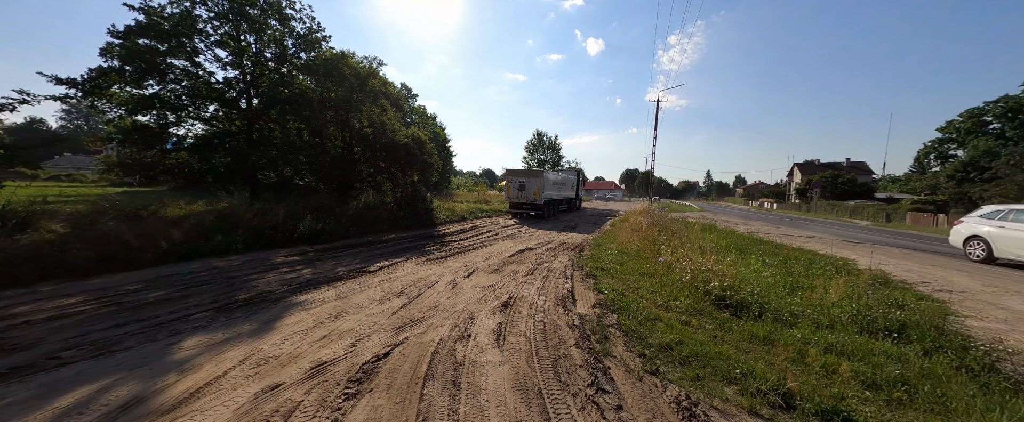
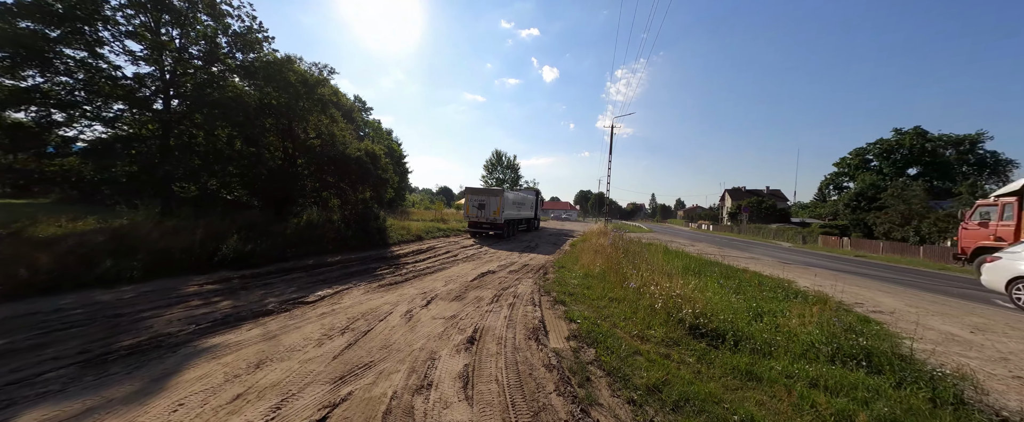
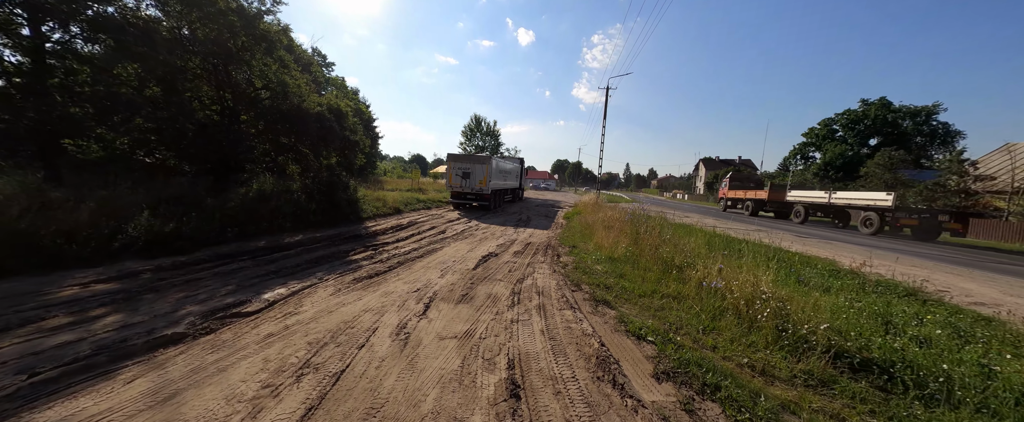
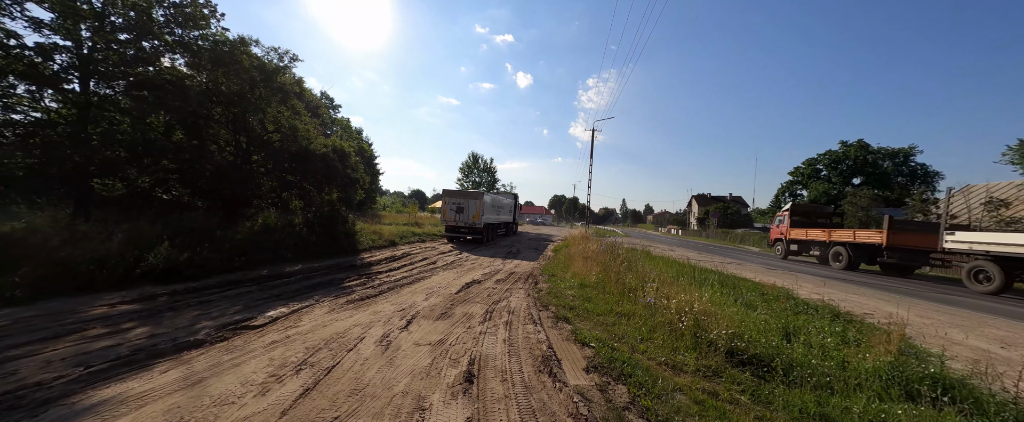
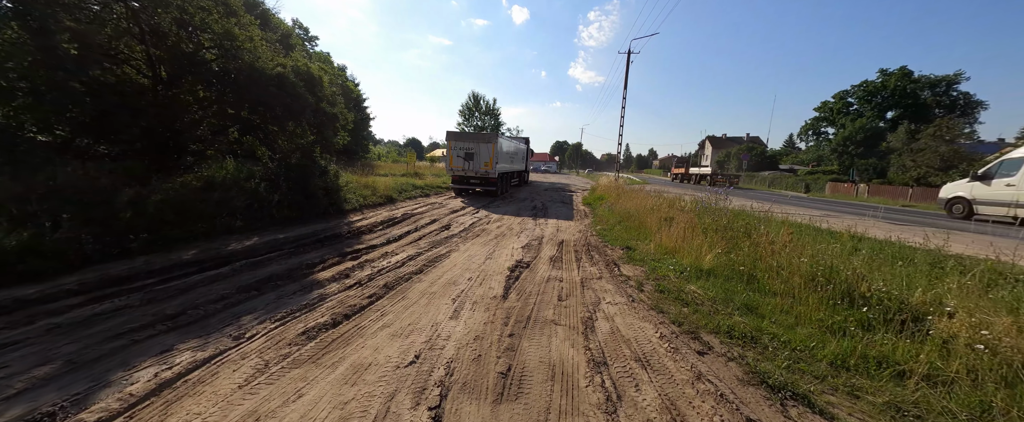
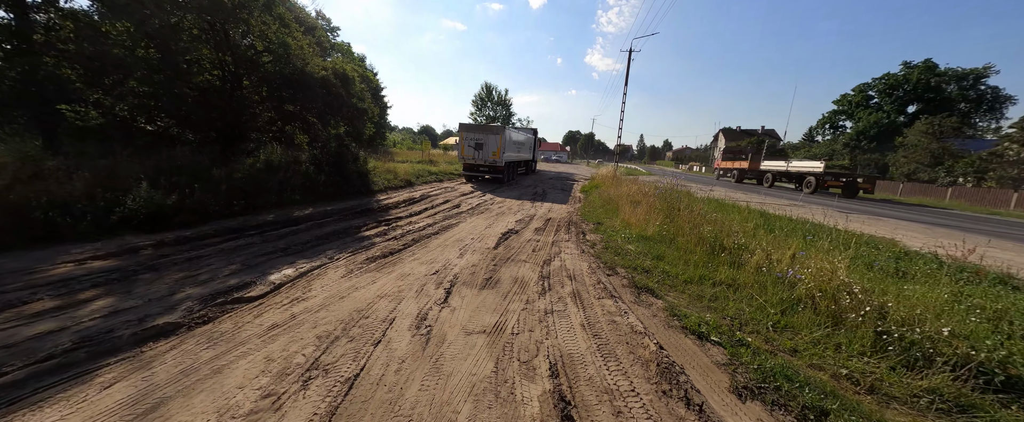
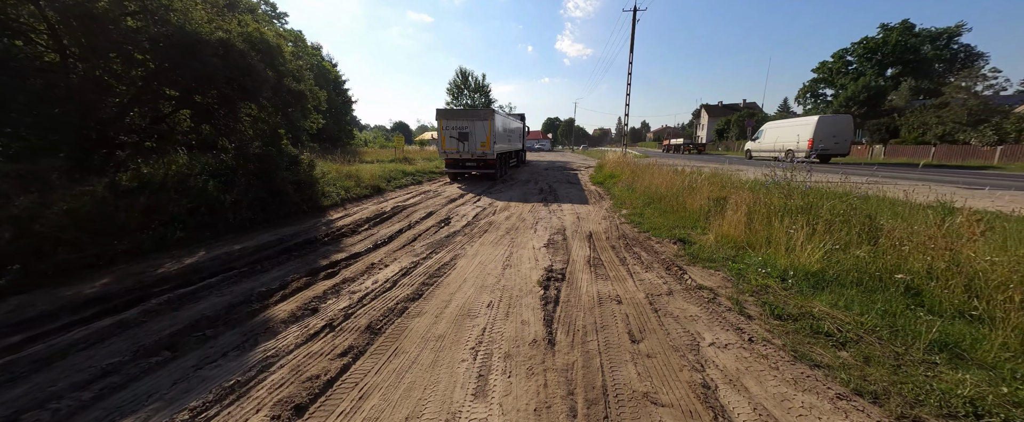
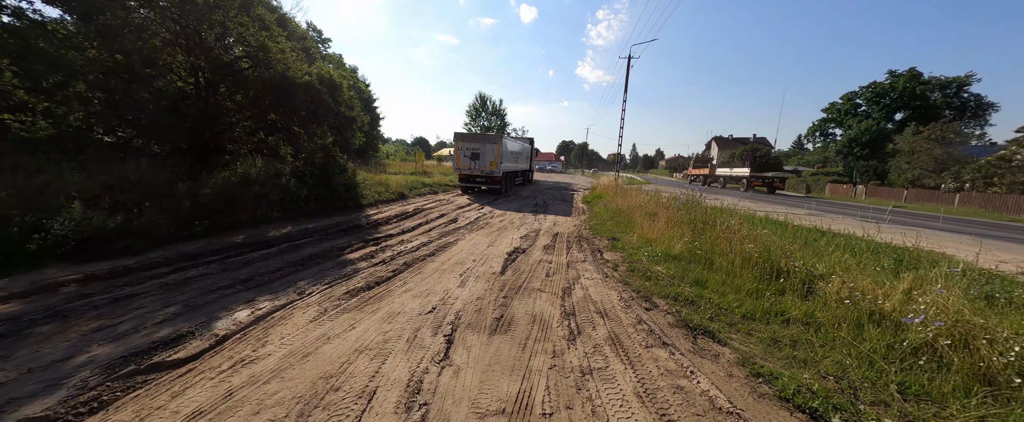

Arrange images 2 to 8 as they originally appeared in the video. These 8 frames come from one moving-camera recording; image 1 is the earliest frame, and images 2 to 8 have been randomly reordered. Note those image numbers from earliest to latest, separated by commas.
2, 4, 3, 6, 8, 5, 7
